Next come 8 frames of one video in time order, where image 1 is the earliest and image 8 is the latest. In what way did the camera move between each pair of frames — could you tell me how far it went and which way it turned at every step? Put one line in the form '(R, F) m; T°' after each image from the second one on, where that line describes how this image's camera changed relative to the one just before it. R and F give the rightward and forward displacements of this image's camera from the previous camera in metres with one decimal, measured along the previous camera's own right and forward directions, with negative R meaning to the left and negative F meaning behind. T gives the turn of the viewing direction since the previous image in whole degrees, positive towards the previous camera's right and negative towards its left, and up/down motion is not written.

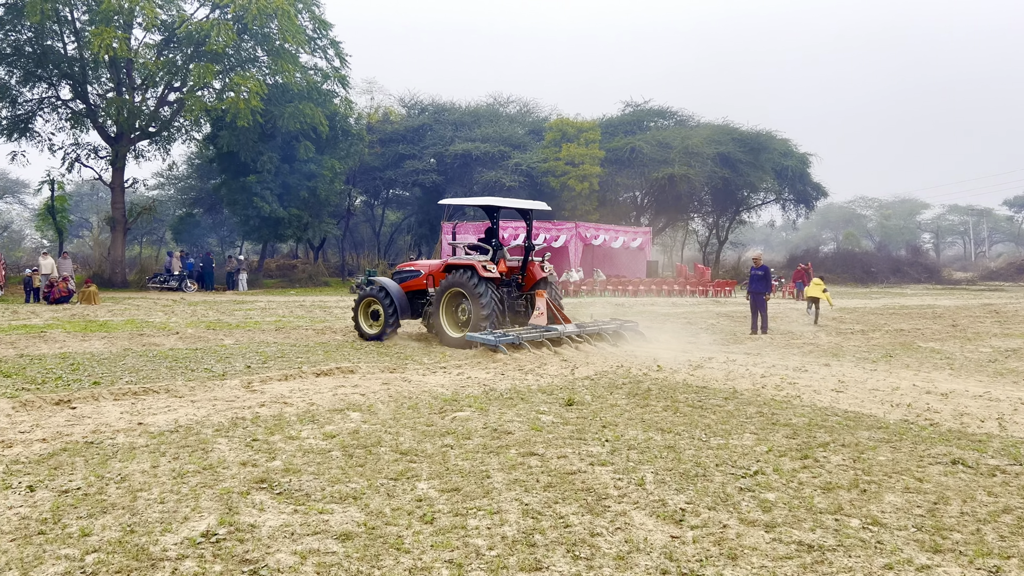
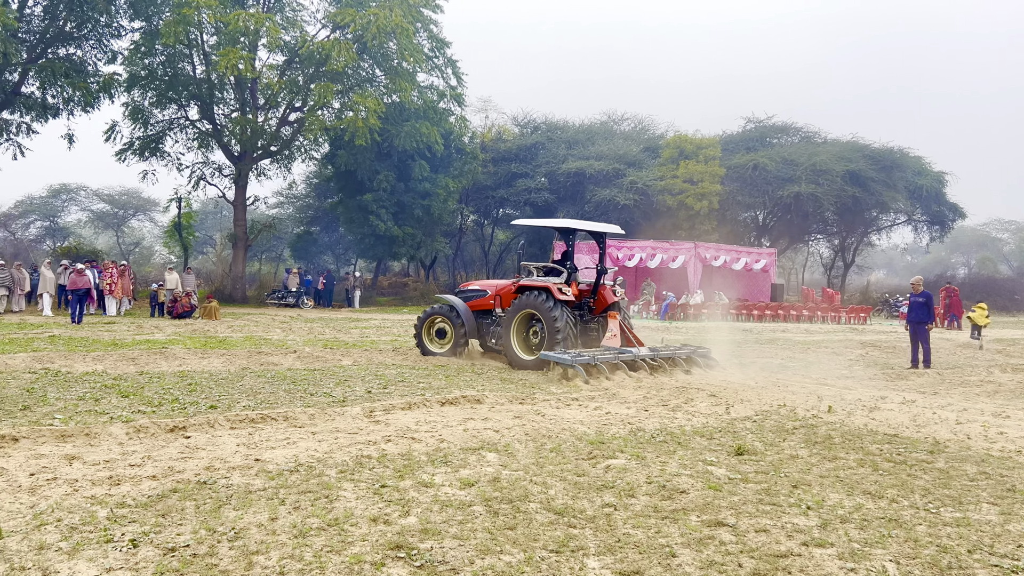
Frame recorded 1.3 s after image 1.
(-0.3, +0.7) m; -7°
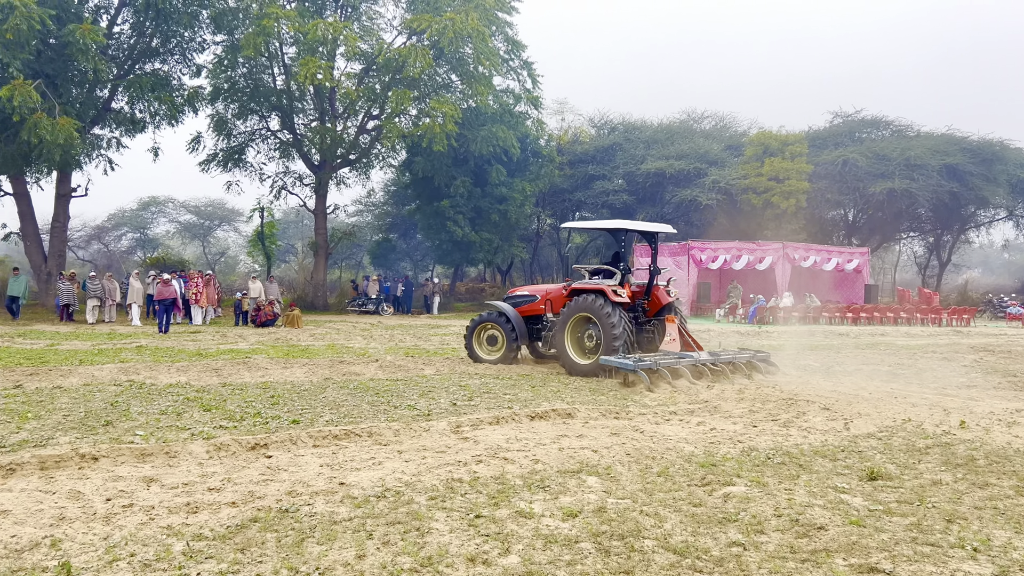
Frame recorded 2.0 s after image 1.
(-0.1, +0.4) m; -5°
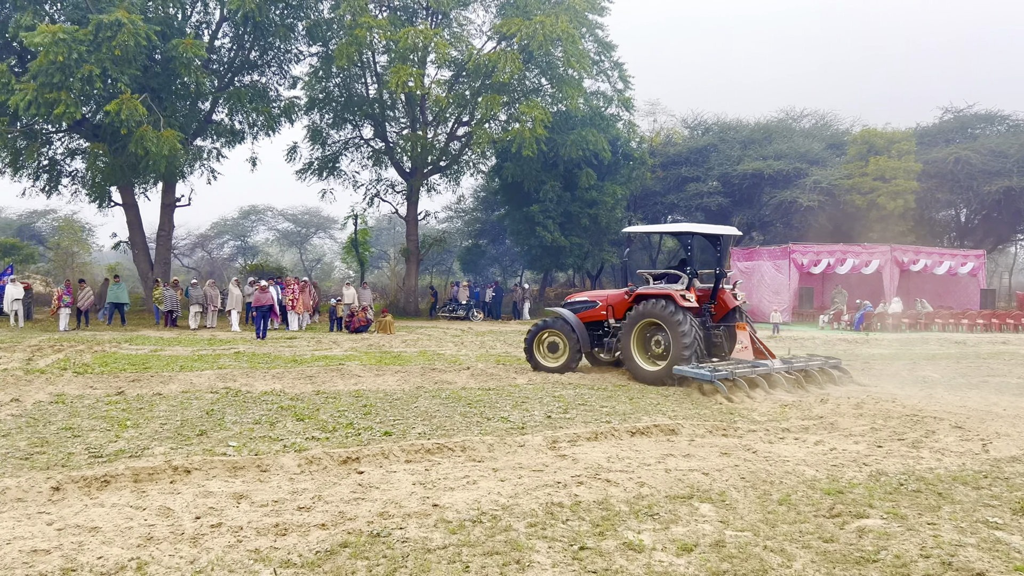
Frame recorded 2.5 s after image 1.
(-0.1, +0.3) m; -6°
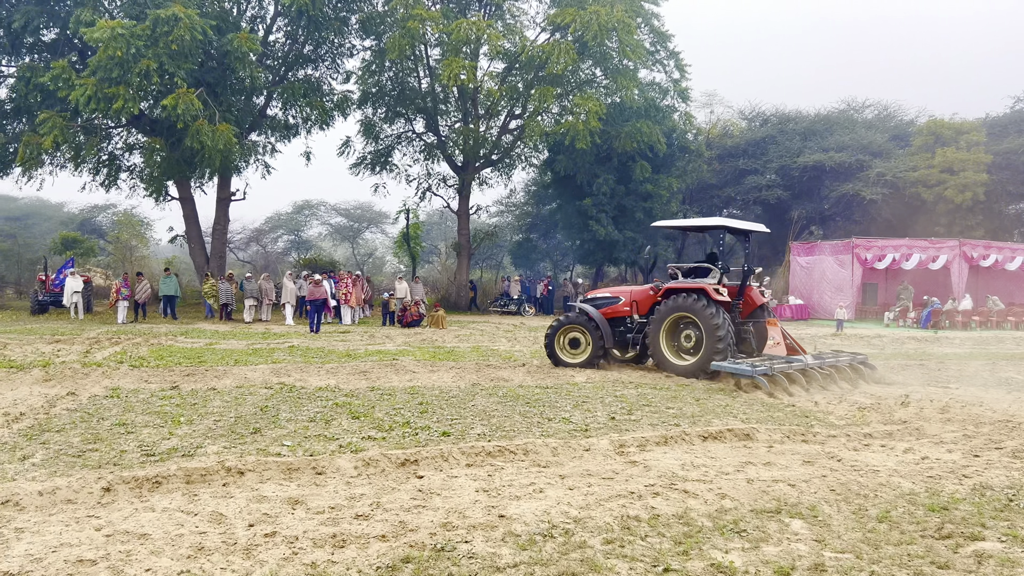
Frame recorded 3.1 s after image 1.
(-0.1, +0.3) m; -3°
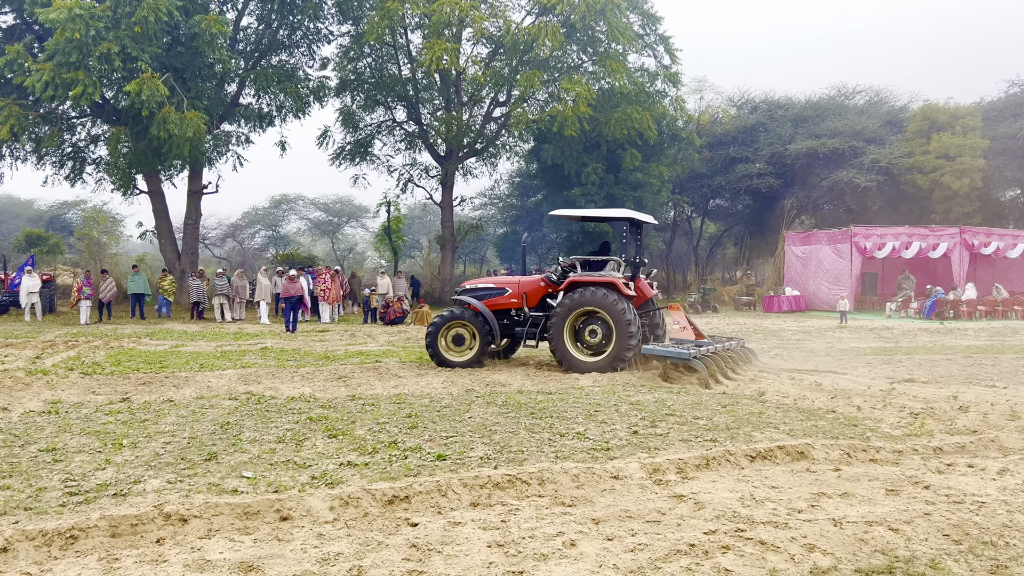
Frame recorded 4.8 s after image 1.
(-0.1, +1.0) m; +1°
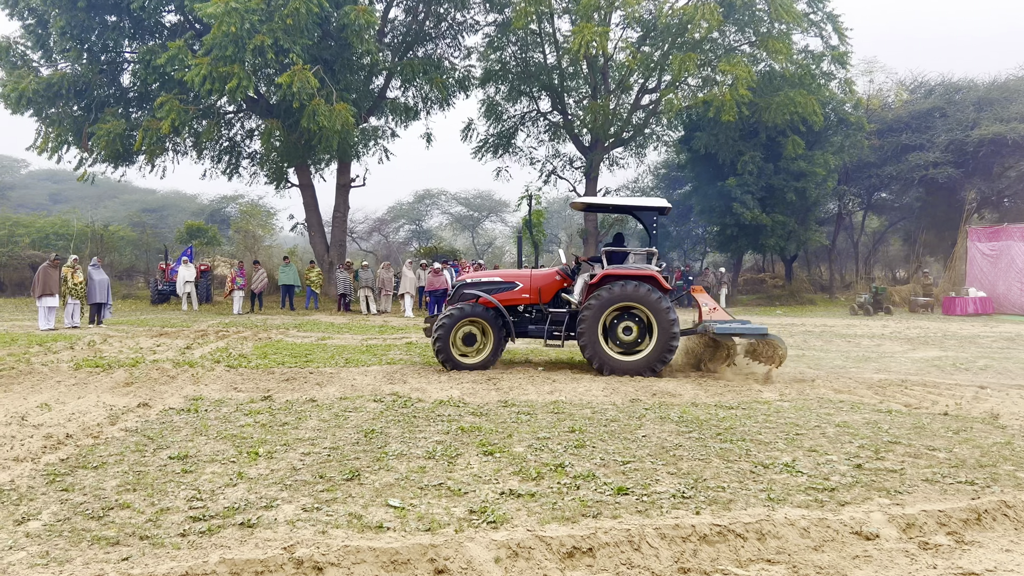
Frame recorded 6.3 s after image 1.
(-0.3, +0.9) m; -9°
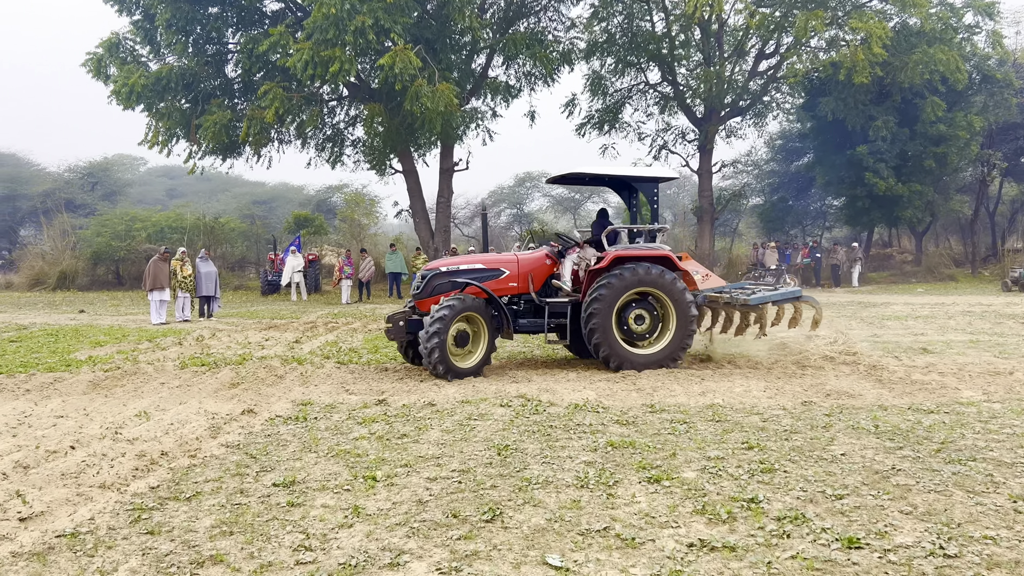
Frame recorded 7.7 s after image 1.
(-0.3, +0.9) m; -7°
